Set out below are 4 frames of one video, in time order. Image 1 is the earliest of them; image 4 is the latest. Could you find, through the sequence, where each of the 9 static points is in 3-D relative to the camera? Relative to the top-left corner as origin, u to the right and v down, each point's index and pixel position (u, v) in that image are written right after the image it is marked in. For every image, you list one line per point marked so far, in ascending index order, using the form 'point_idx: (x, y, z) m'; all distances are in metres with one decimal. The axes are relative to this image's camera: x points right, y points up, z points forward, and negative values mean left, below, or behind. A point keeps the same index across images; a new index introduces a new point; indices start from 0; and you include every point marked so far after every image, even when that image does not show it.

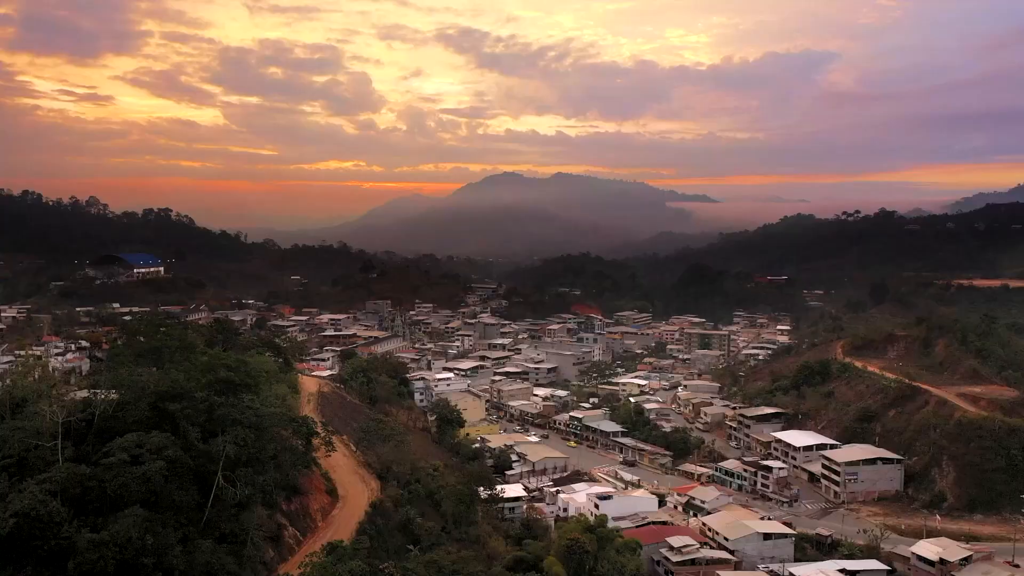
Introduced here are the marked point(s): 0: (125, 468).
0: (-5.5, -2.5, +9.1) m
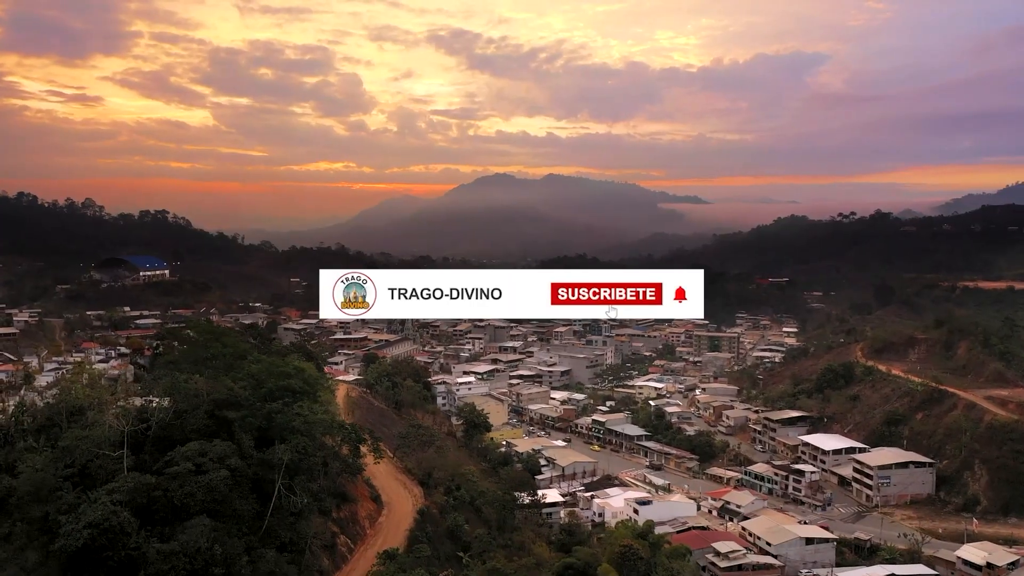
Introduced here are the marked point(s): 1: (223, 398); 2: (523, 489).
0: (-4.5, -2.7, +9.0) m
1: (-4.6, -1.8, +10.4) m
2: (+0.4, -5.1, +16.3) m
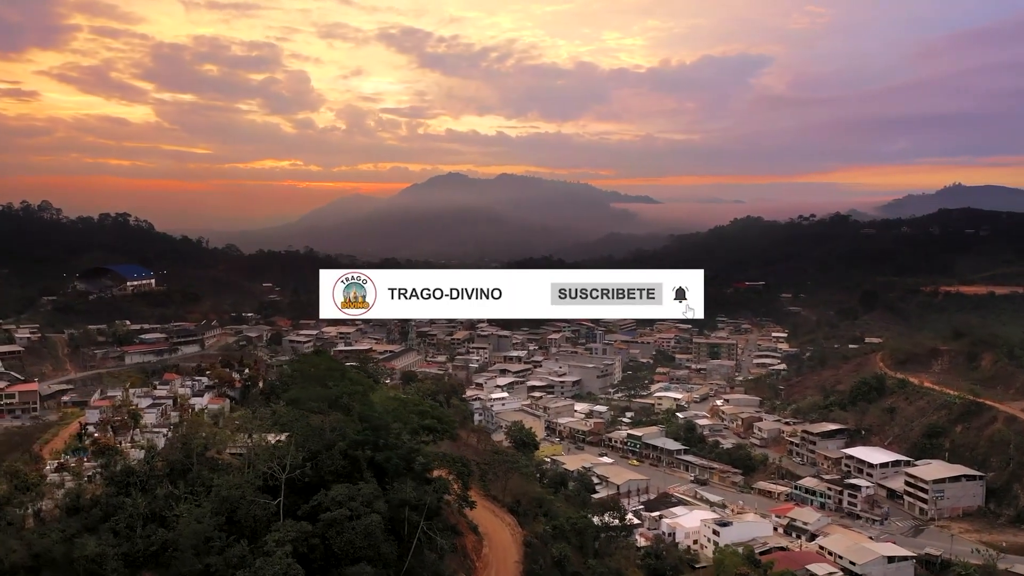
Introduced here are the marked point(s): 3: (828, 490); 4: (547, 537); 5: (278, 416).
0: (-2.3, -3.2, +8.8) m
1: (-2.5, -2.4, +10.2) m
2: (+2.3, -5.7, +16.3) m
3: (+9.4, -6.0, +19.0) m
4: (+0.7, -5.1, +13.0) m
5: (-4.1, -2.2, +11.1) m
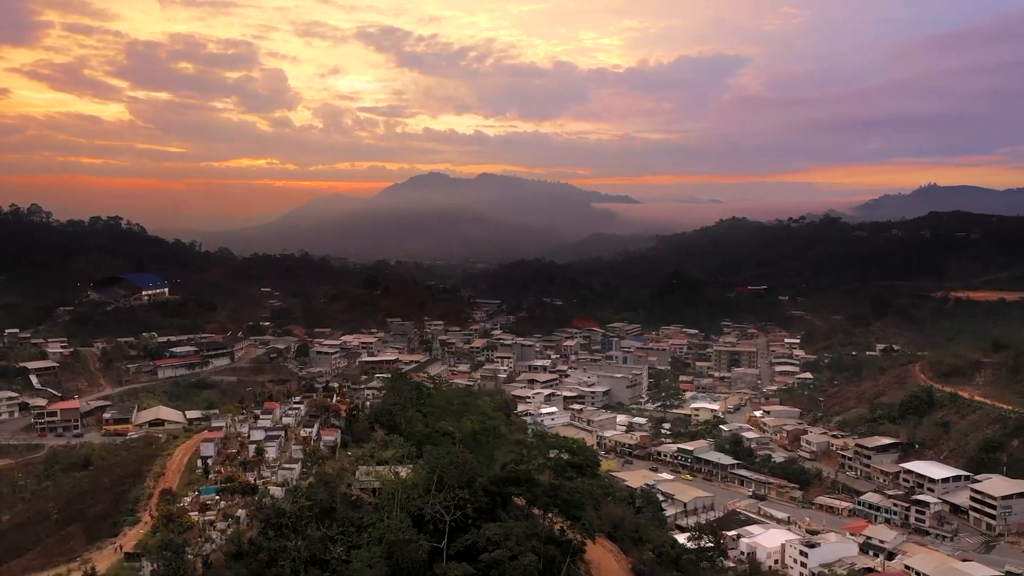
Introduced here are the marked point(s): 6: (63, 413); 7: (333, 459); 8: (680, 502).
0: (-0.1, -3.8, +8.8) m
1: (-0.3, -3.0, +10.2) m
2: (+4.4, -6.3, +16.4) m
3: (+11.4, -6.5, +19.1) m
4: (+2.9, -5.6, +13.1) m
5: (-1.9, -2.8, +11.1) m
6: (-13.8, -4.0, +20.1) m
7: (-3.1, -2.9, +11.1) m
8: (+5.1, -6.6, +19.7) m
